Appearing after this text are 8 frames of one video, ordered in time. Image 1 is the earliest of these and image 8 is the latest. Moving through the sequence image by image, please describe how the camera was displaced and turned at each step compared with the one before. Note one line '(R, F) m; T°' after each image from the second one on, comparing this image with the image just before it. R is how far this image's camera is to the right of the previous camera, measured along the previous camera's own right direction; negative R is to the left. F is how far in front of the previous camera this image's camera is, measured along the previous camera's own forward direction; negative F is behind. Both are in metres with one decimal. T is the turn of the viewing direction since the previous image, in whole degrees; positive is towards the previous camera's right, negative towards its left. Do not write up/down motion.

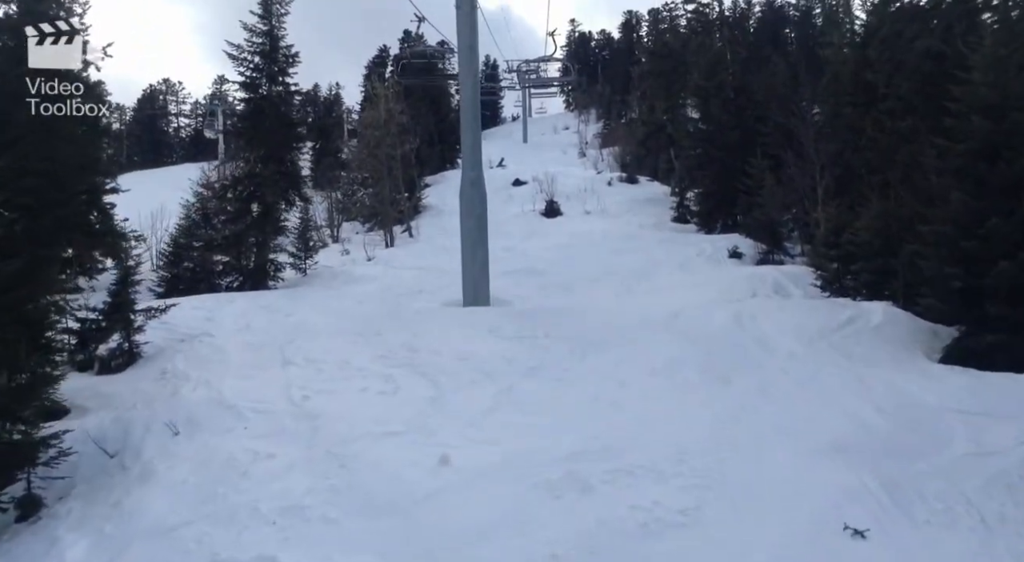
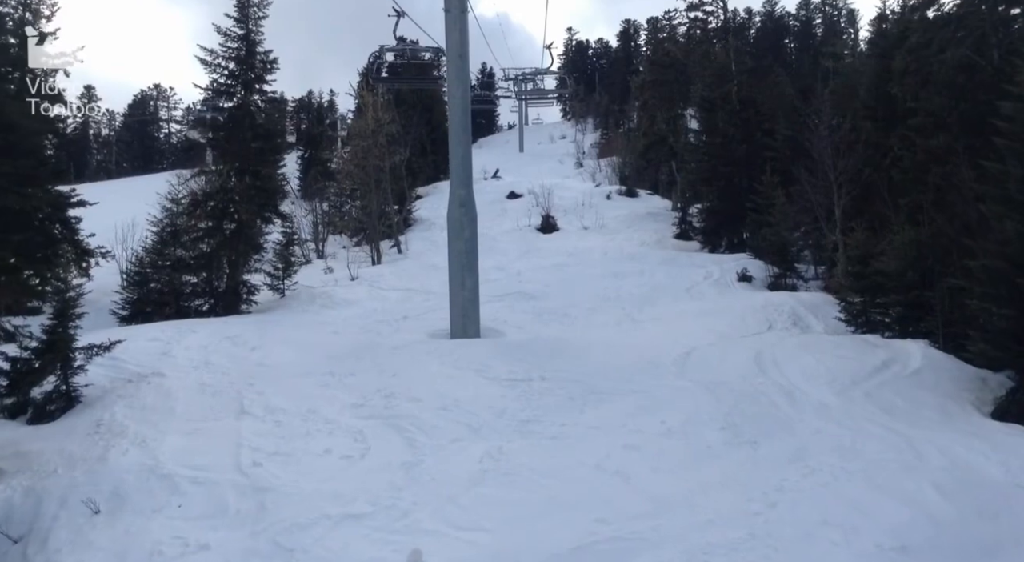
(0.0, +1.3) m; 0°
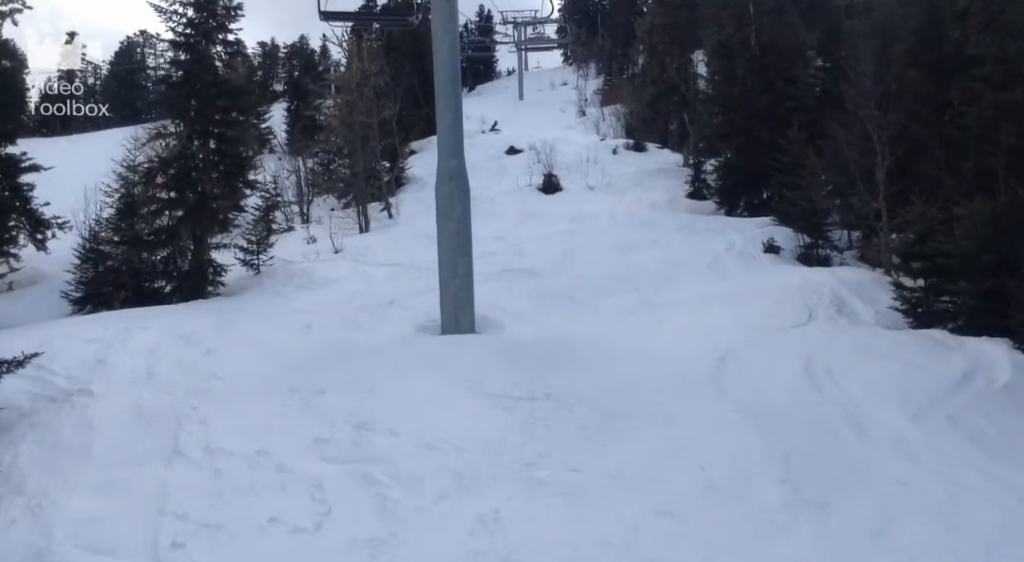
(0.0, +1.8) m; 0°
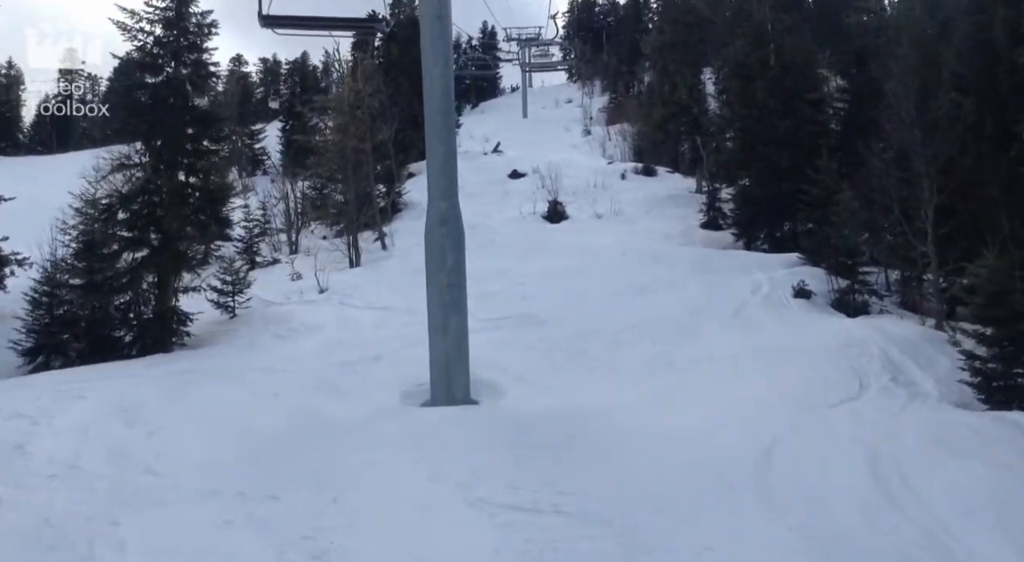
(0.0, +1.5) m; 0°
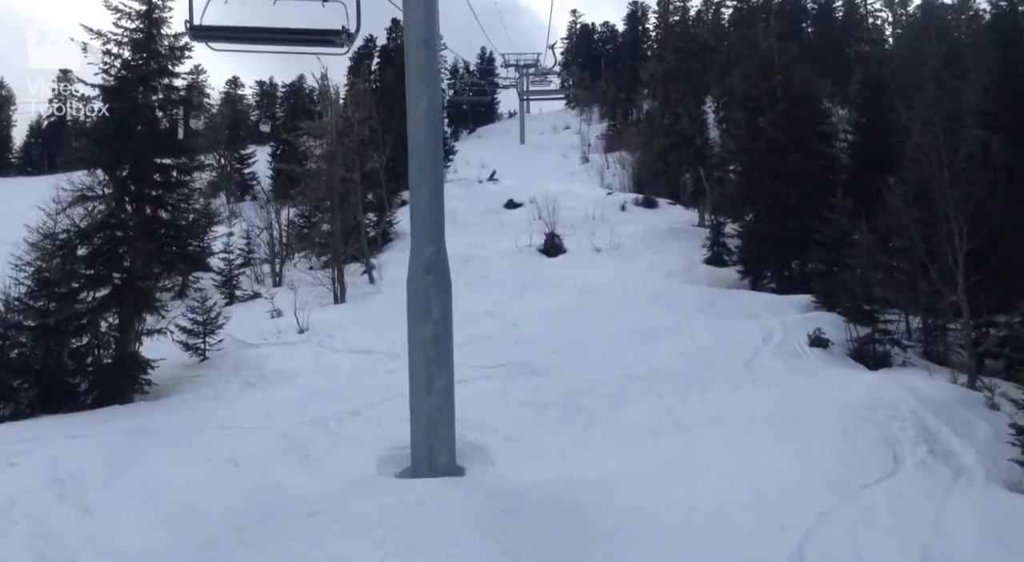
(0.0, +1.0) m; 0°
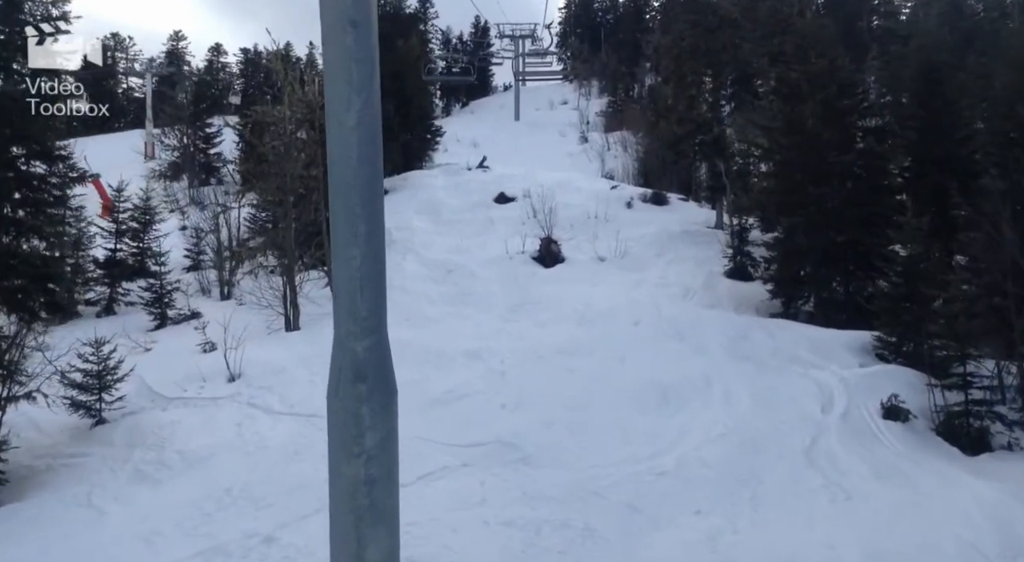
(+0.1, +3.0) m; 0°
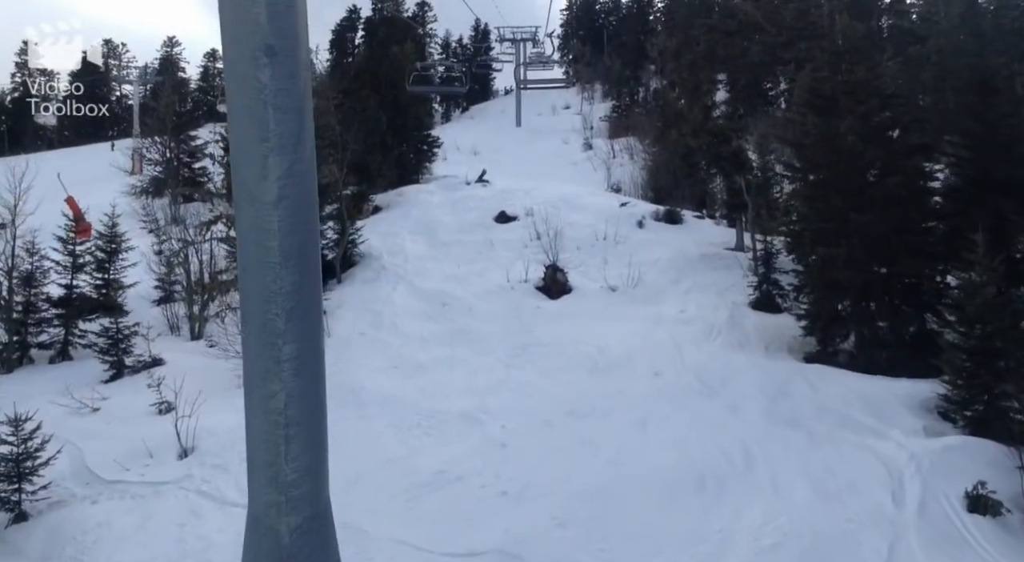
(0.0, +1.7) m; 0°
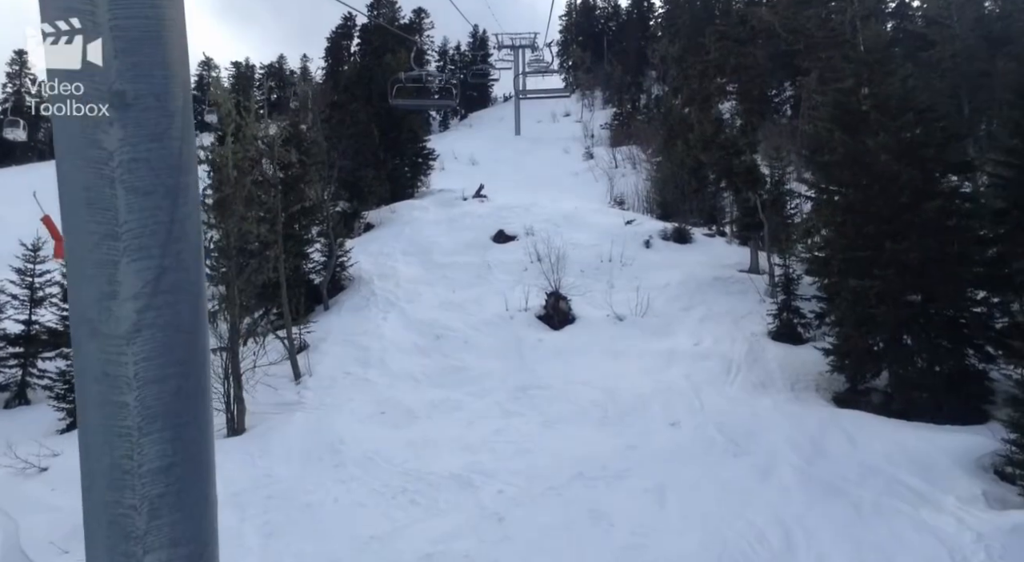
(0.0, +1.3) m; 0°
